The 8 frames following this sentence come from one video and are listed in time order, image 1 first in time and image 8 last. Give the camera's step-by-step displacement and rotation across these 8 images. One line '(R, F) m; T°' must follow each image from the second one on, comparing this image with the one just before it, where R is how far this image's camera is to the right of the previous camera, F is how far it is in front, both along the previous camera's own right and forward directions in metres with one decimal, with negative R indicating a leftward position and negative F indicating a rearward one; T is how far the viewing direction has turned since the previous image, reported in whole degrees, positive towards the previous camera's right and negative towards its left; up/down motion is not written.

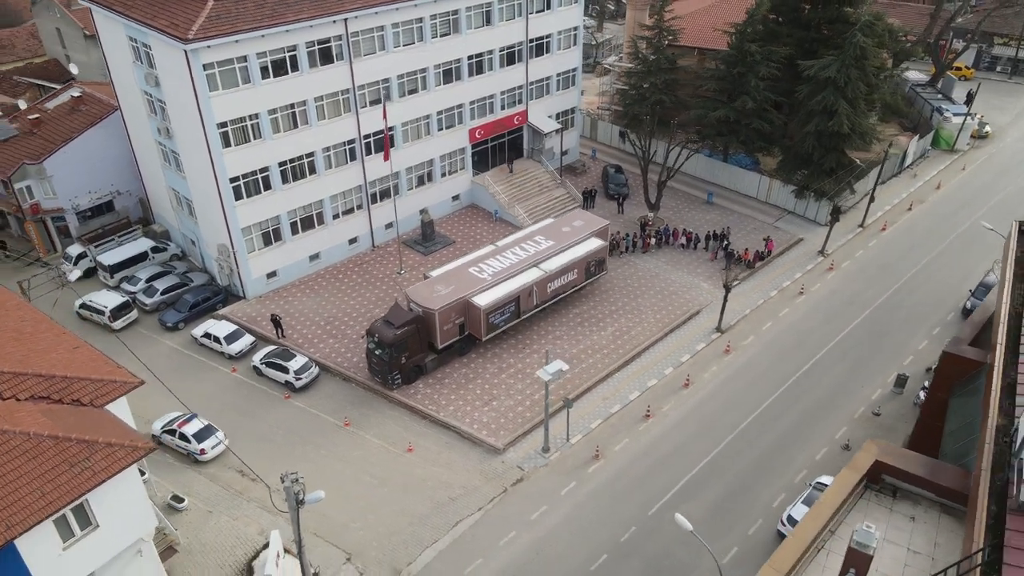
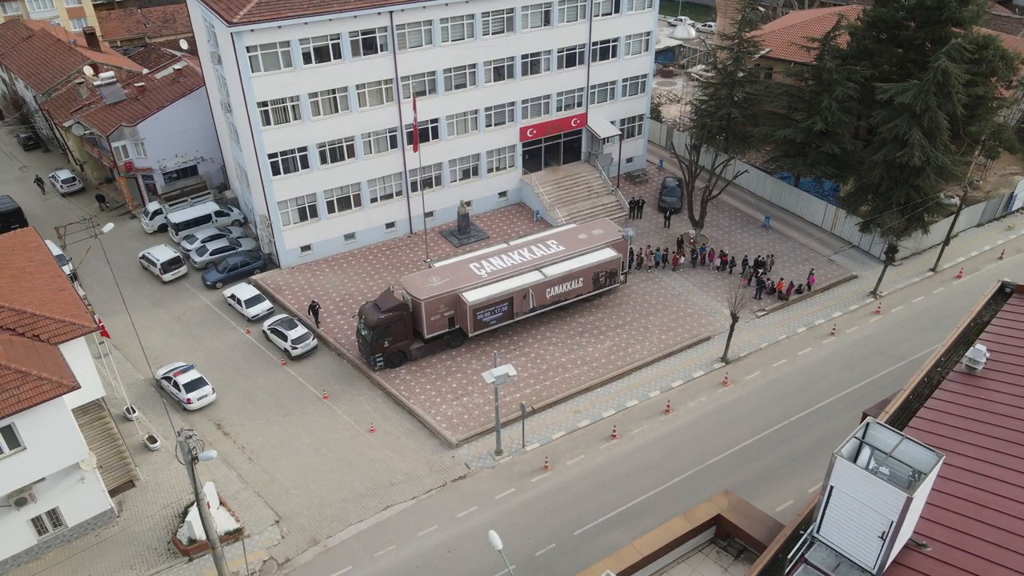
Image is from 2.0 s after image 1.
(+6.4, +0.6) m; -11°
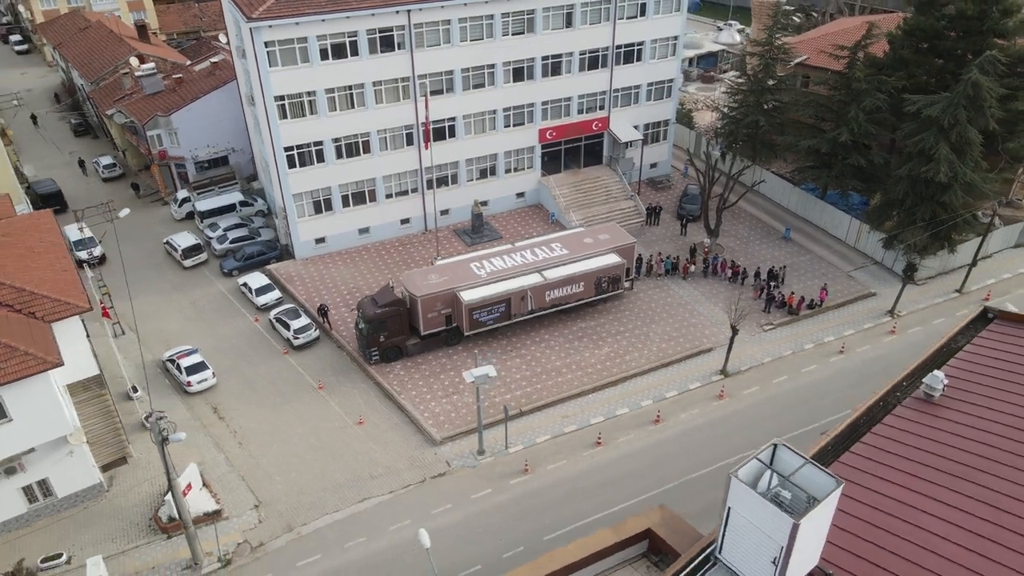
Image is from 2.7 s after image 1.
(+2.4, +0.1) m; -4°
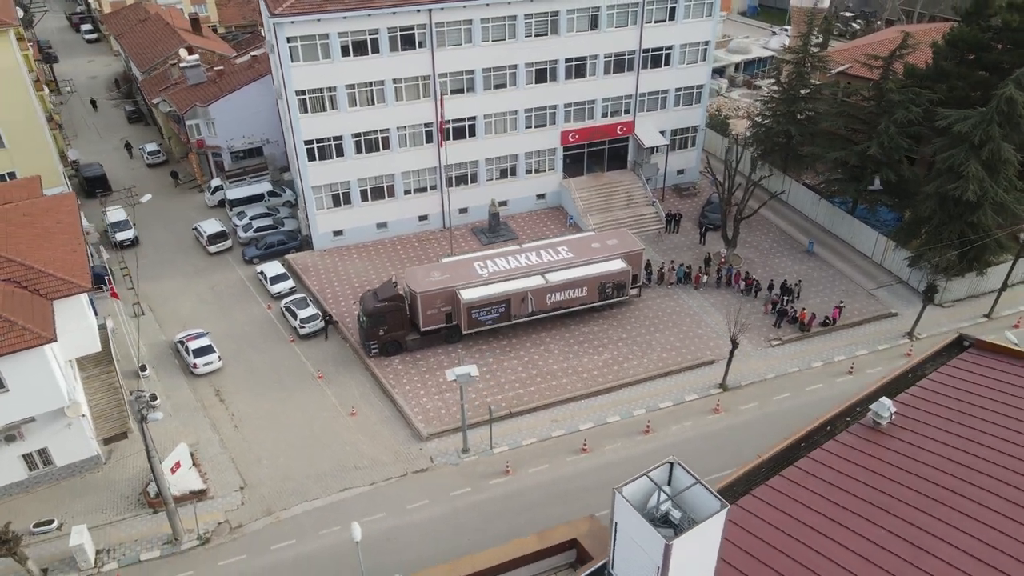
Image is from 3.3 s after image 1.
(+2.5, +0.1) m; -4°
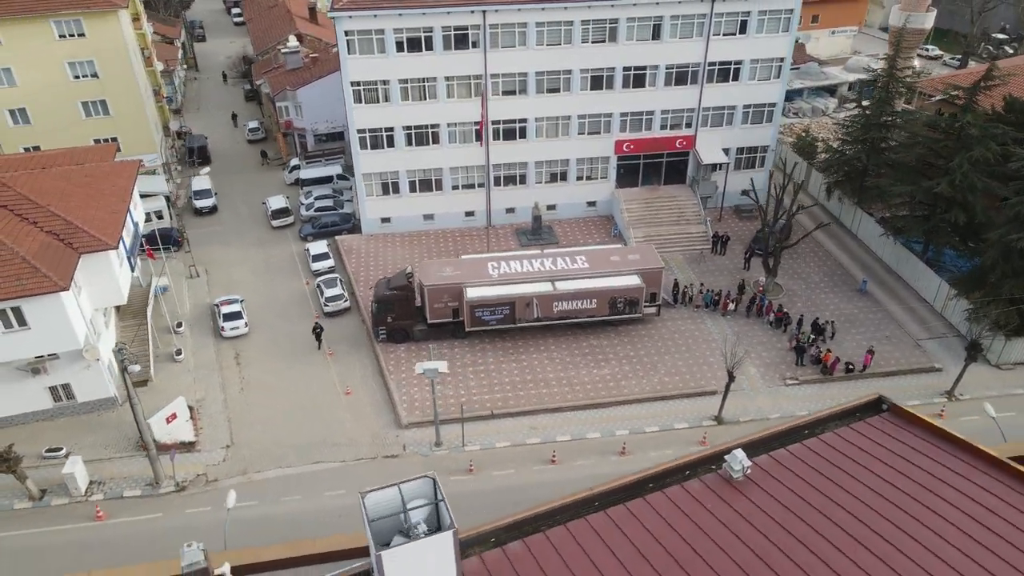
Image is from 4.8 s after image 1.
(+5.5, +0.3) m; -10°
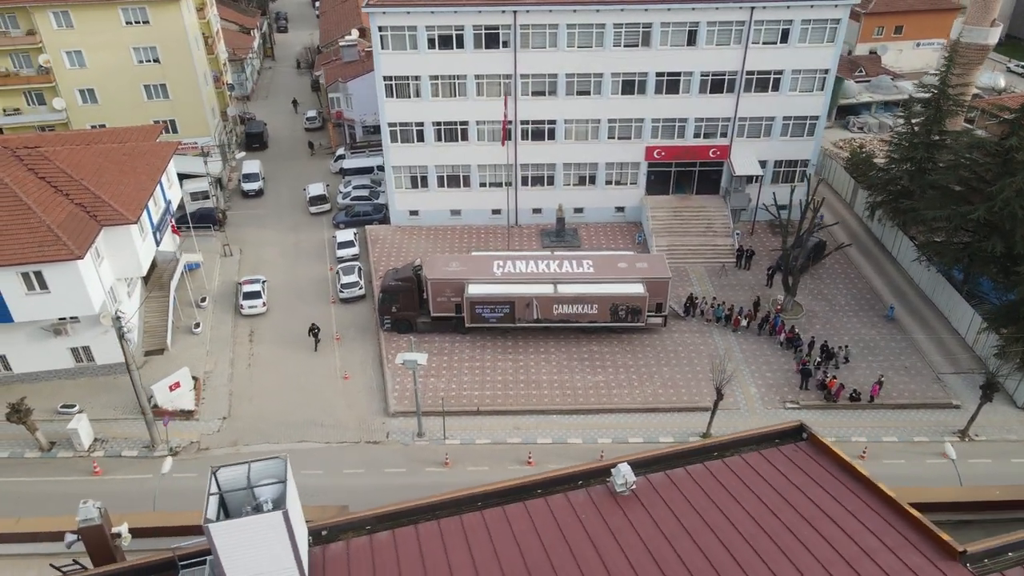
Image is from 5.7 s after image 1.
(+3.6, 0.0) m; -6°
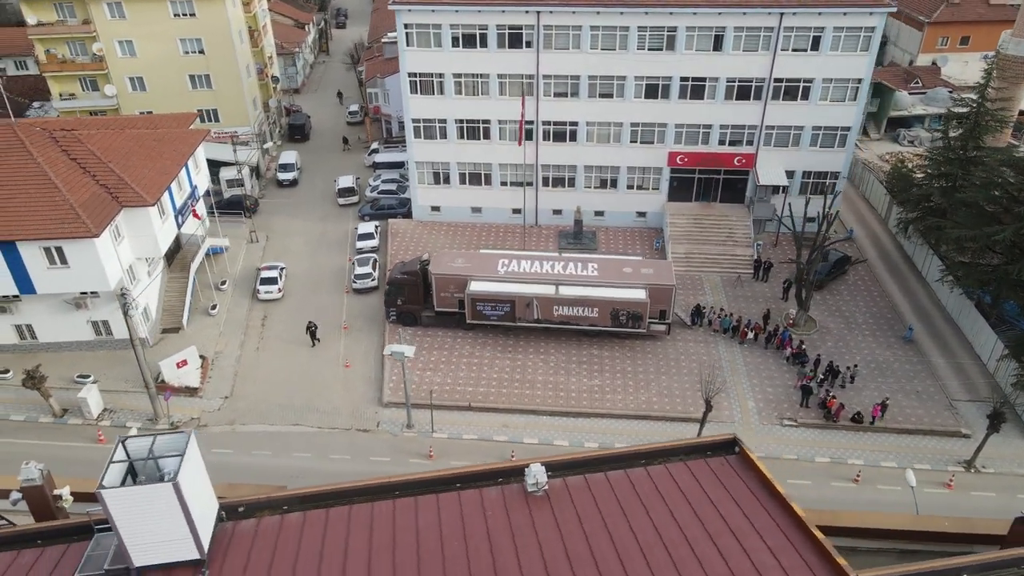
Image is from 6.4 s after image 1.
(+2.7, 0.0) m; -5°
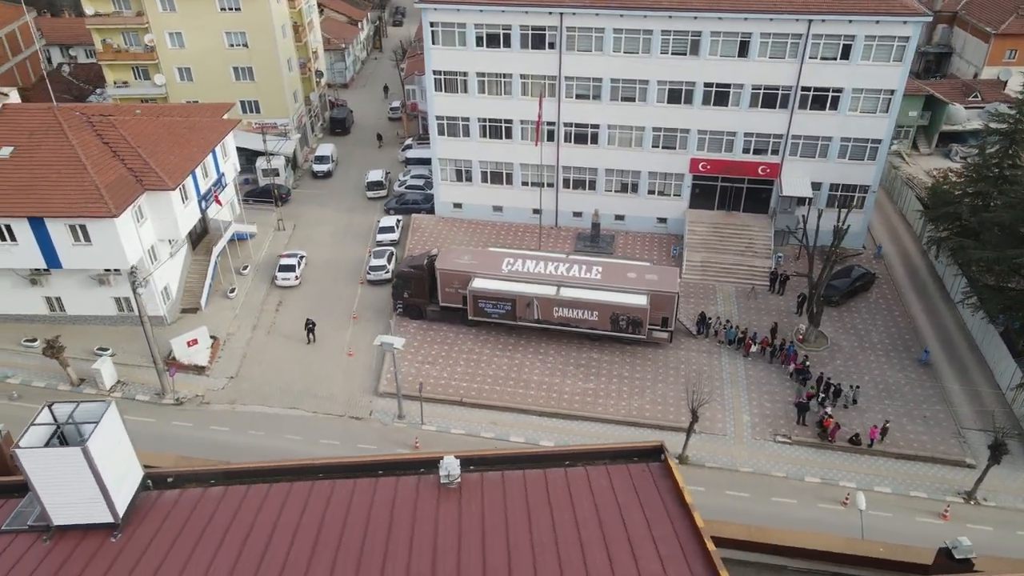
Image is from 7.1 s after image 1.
(+2.7, -0.1) m; -5°
